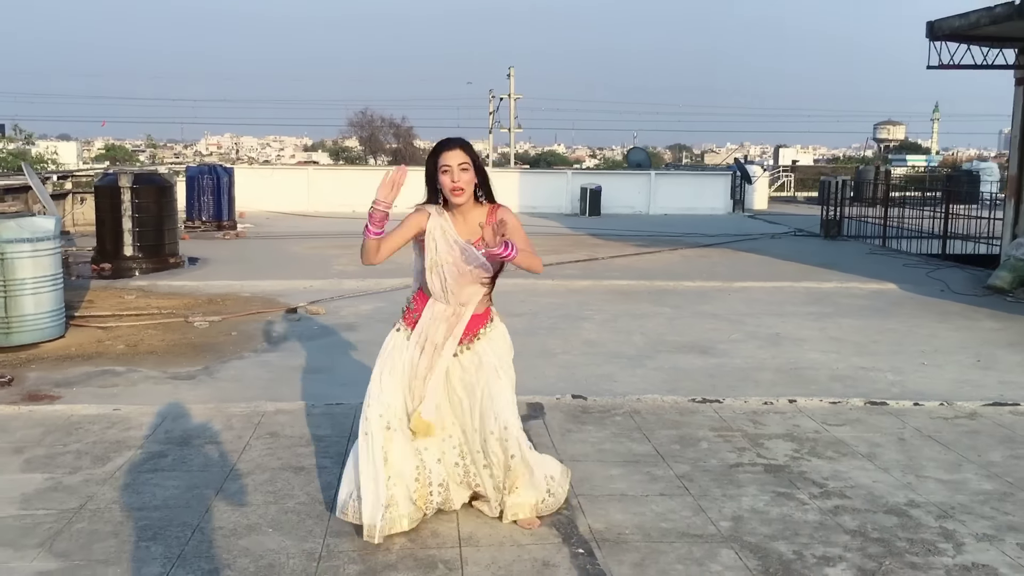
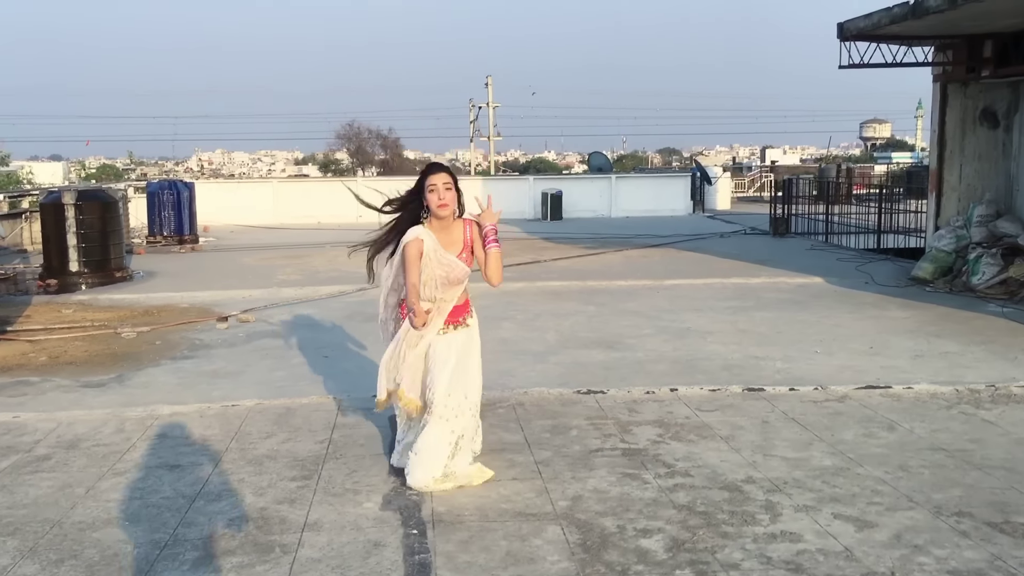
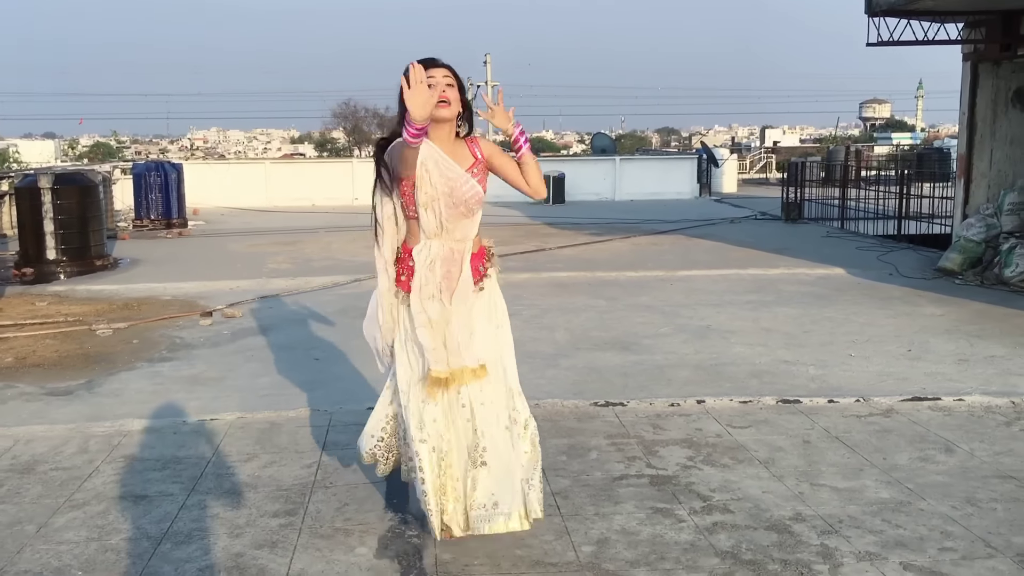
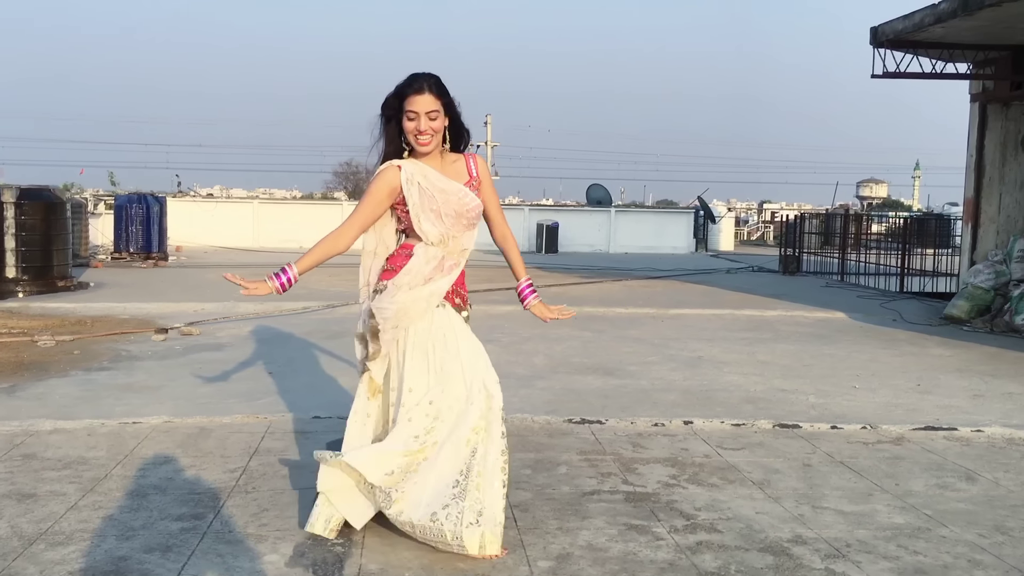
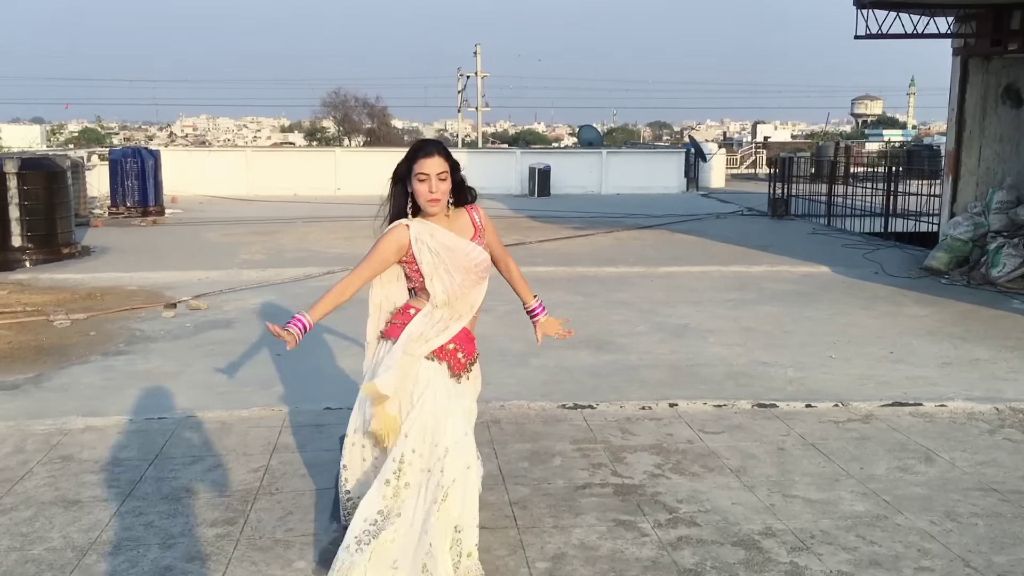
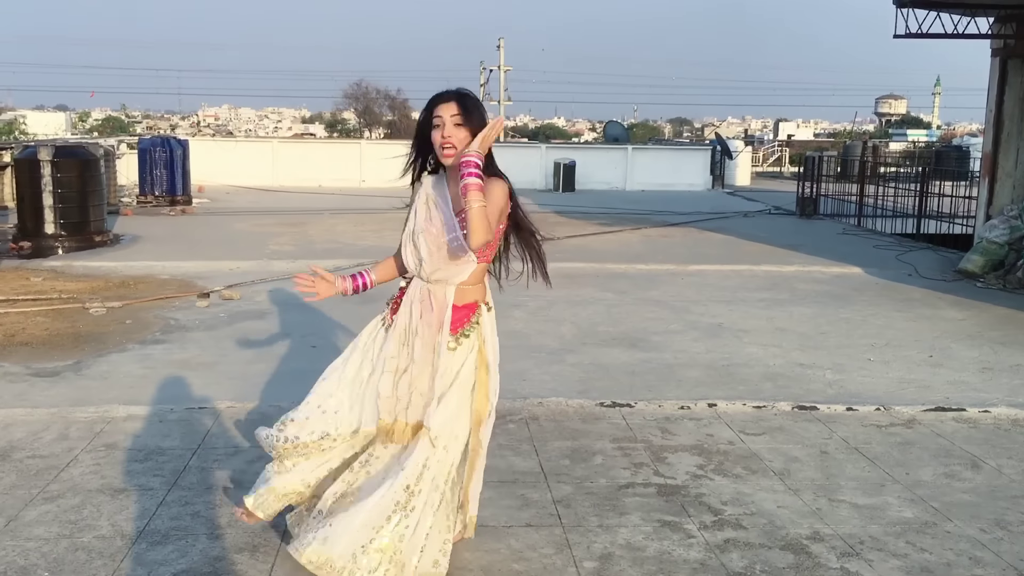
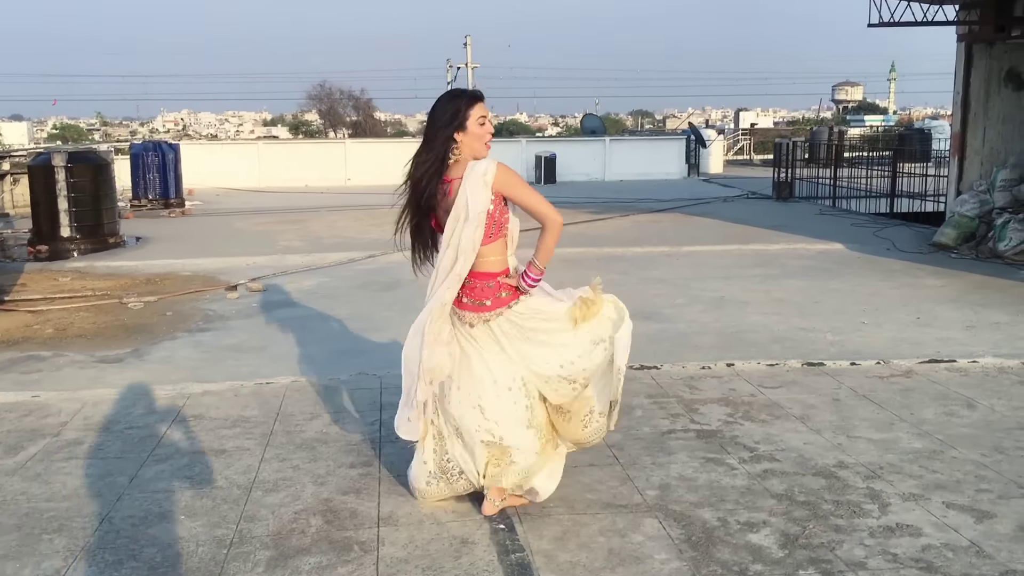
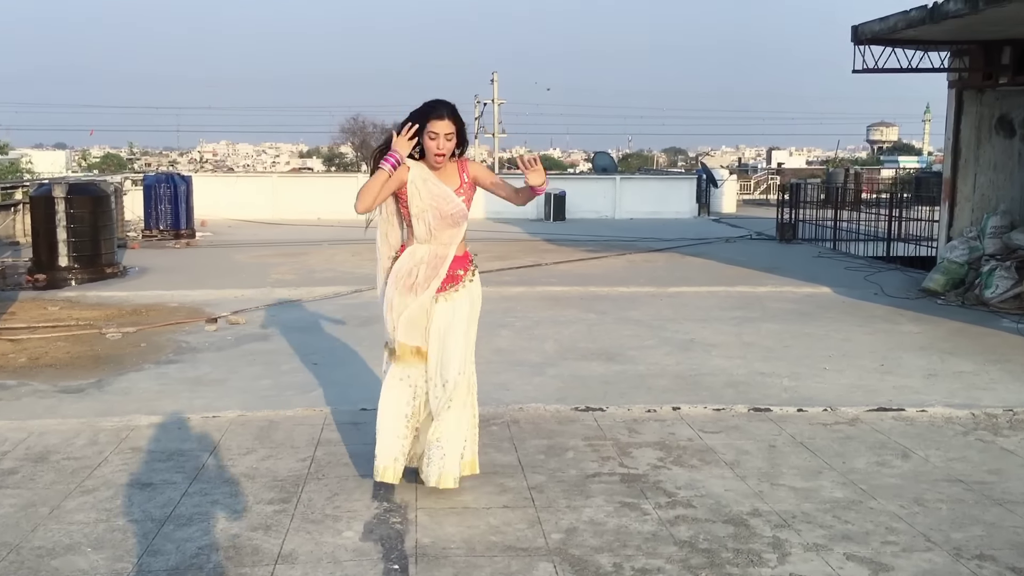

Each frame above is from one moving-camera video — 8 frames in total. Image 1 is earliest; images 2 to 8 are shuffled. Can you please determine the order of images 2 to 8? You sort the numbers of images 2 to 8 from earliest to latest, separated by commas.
7, 6, 3, 2, 8, 5, 4
